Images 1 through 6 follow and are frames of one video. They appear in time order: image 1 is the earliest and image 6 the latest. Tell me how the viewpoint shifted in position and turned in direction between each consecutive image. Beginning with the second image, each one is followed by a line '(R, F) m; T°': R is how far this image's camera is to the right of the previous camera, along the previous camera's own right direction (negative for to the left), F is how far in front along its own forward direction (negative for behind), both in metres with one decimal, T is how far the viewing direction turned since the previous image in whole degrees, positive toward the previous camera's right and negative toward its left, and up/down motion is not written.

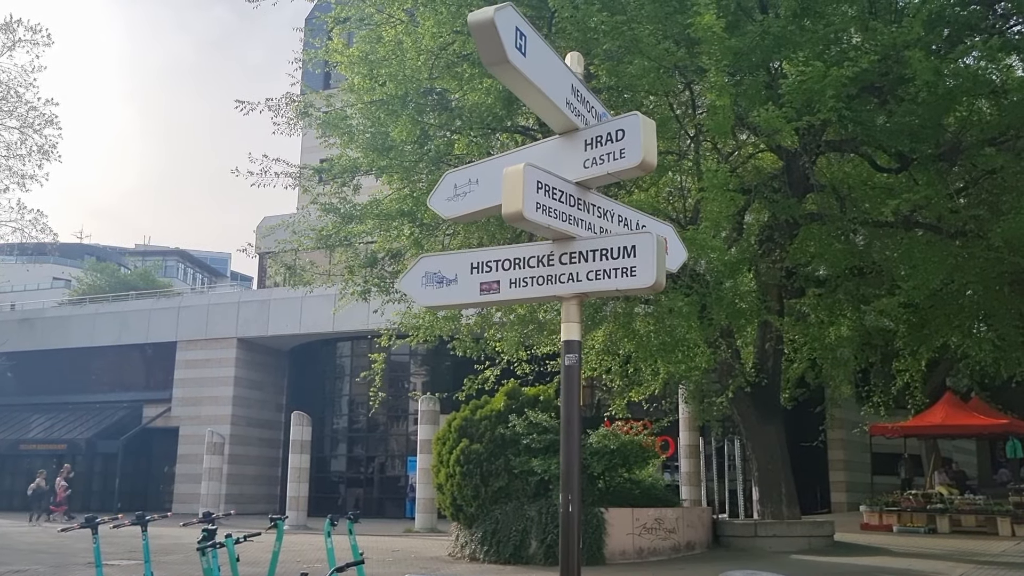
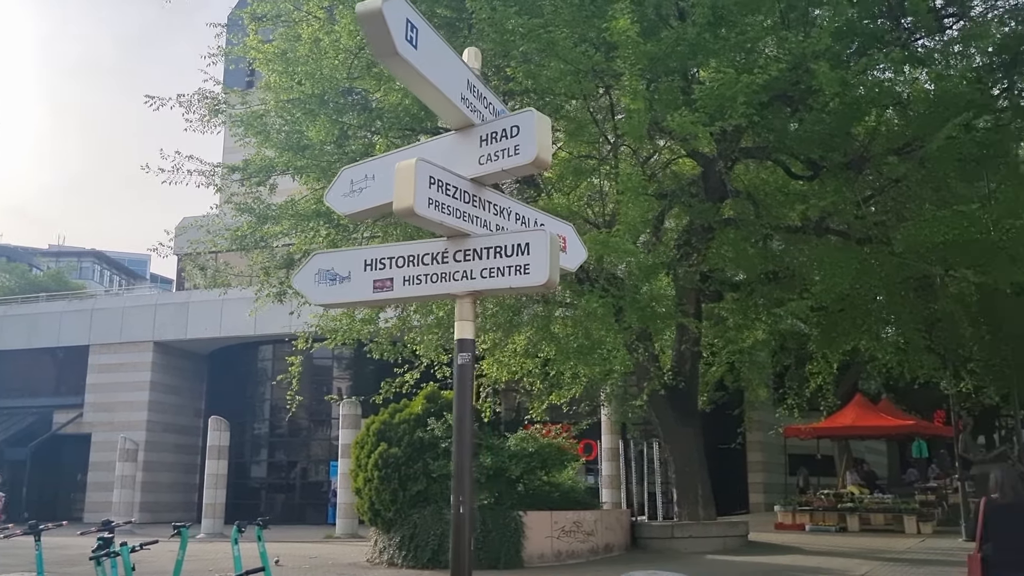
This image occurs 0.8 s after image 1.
(+0.1, 0.0) m; +4°
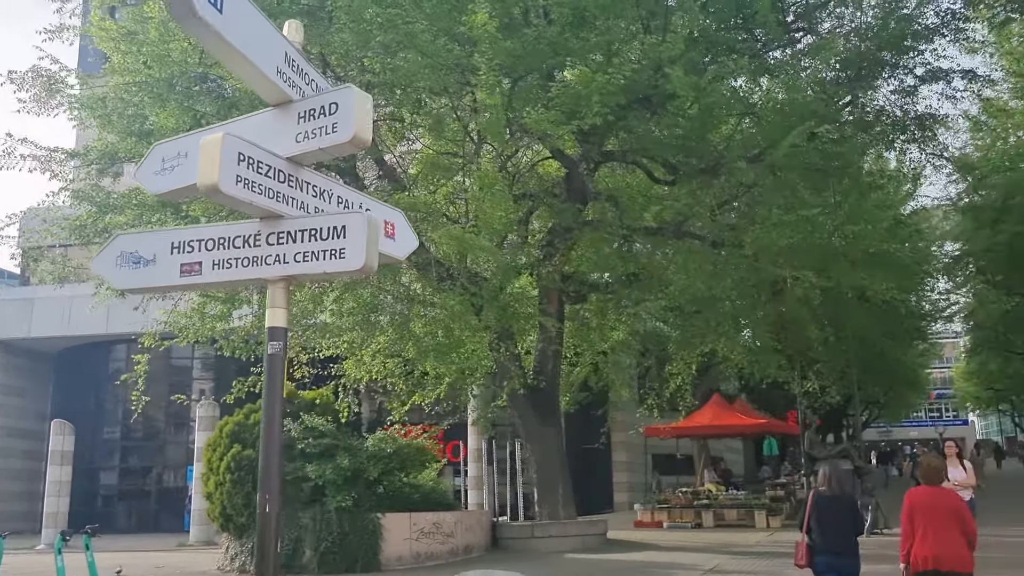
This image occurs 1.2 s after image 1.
(+0.2, +0.1) m; +8°
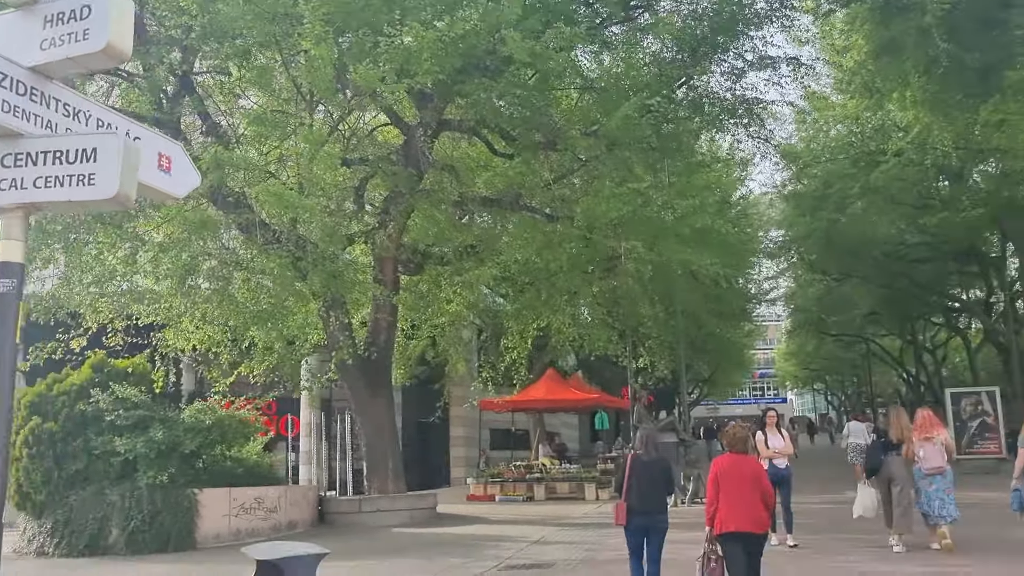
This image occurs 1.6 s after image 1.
(+0.2, +0.3) m; +9°
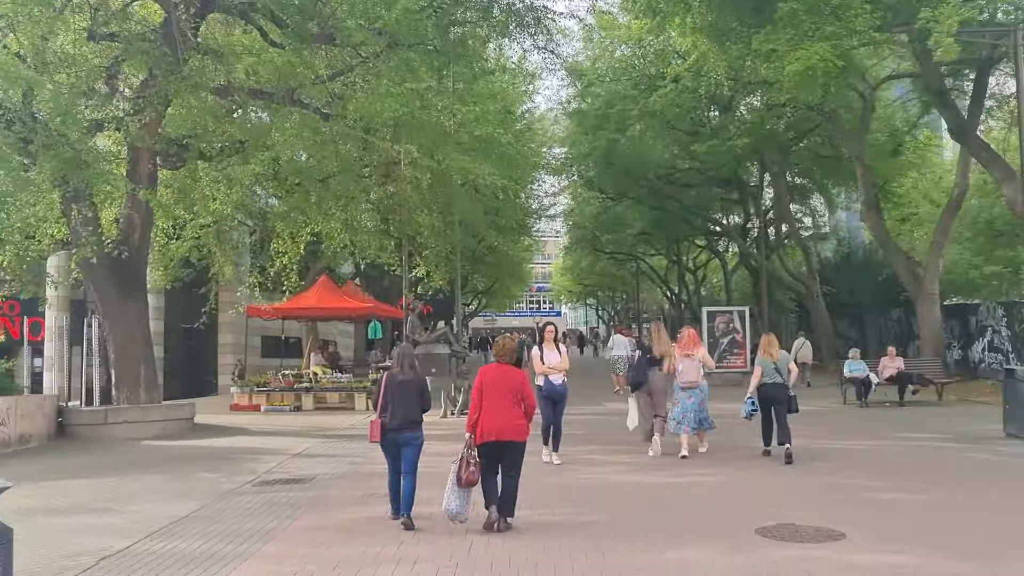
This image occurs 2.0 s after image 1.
(+0.2, +0.4) m; +13°
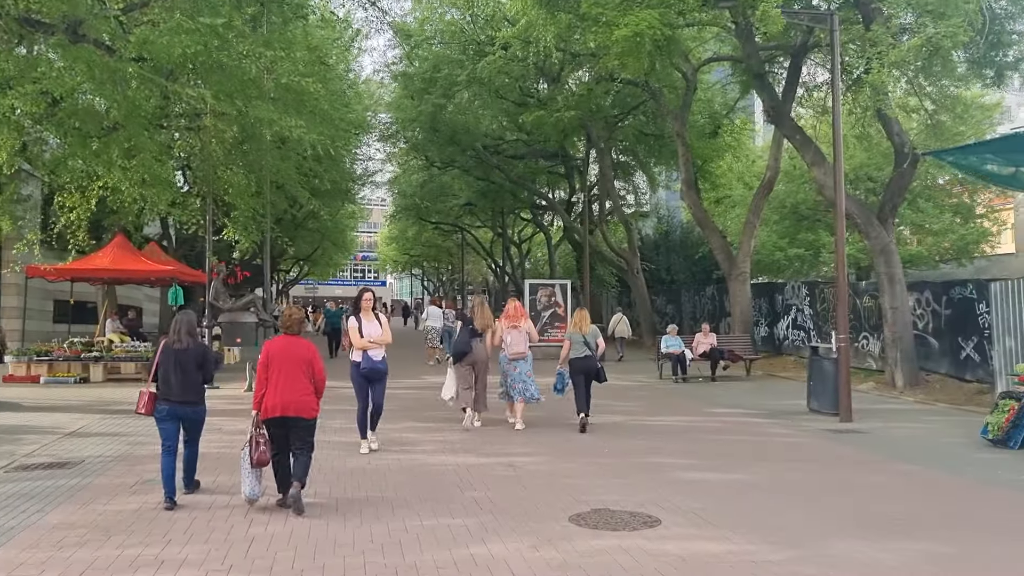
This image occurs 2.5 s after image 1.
(+0.2, +0.7) m; +11°
